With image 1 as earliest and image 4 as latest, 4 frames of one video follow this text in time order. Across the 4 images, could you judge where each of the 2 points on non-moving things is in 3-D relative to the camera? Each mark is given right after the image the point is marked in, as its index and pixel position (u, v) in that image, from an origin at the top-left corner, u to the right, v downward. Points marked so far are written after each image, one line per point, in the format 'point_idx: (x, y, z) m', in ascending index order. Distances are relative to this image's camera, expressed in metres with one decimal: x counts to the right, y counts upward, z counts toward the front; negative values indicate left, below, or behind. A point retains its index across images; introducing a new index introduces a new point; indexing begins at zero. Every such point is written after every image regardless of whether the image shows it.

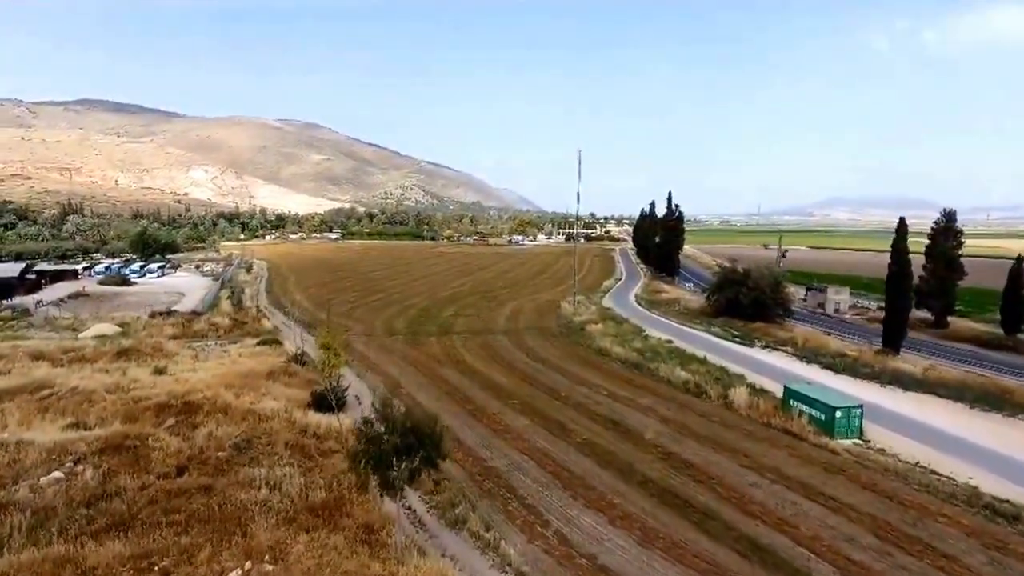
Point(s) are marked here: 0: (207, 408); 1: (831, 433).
0: (-8.0, -3.2, +18.3) m
1: (+8.4, -3.8, +18.2) m
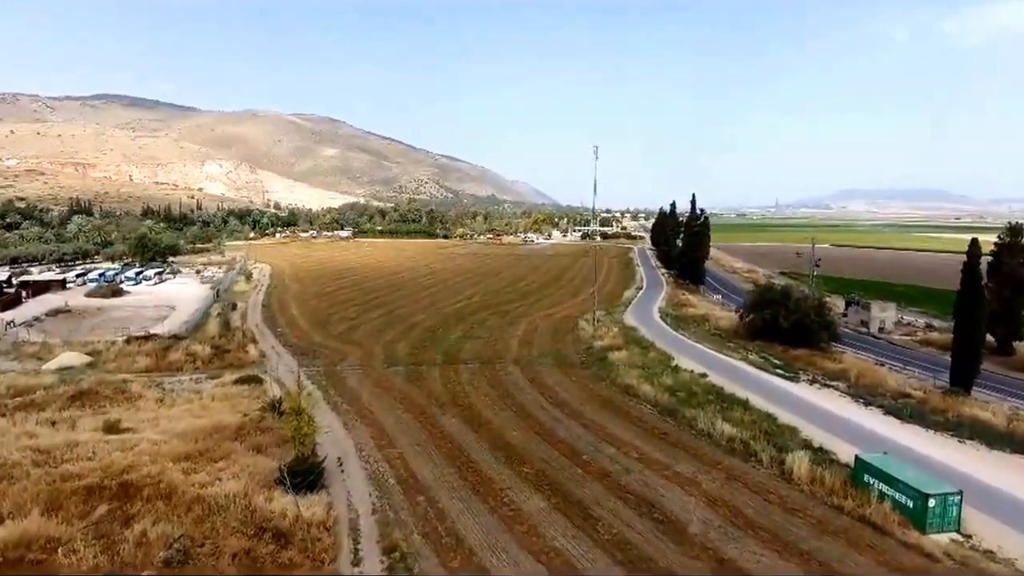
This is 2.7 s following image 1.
0: (-7.8, -4.4, +14.9) m
1: (+8.6, -5.0, +14.5) m
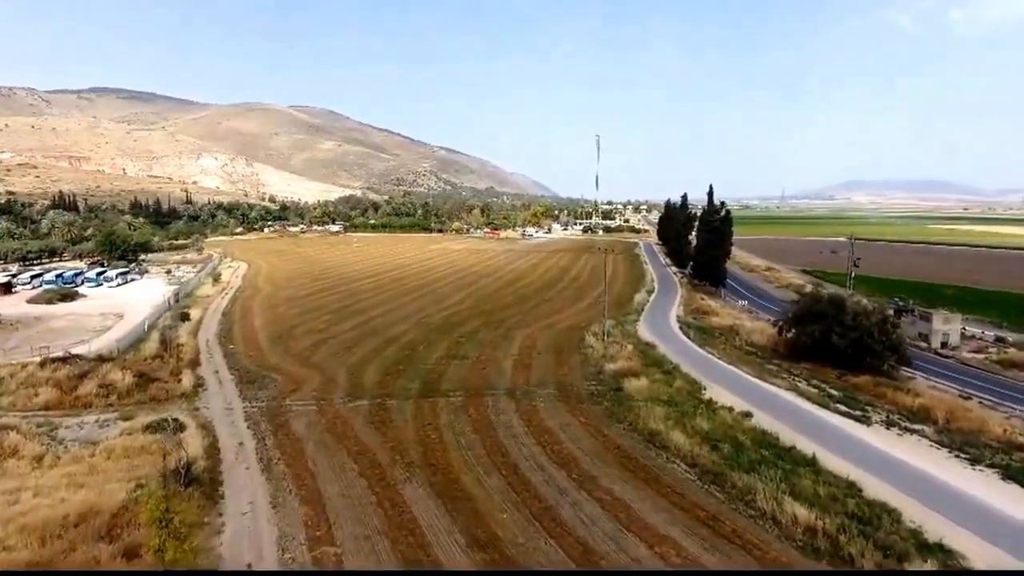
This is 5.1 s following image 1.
0: (-8.1, -5.1, +9.2) m
1: (+8.4, -5.6, +8.8) m
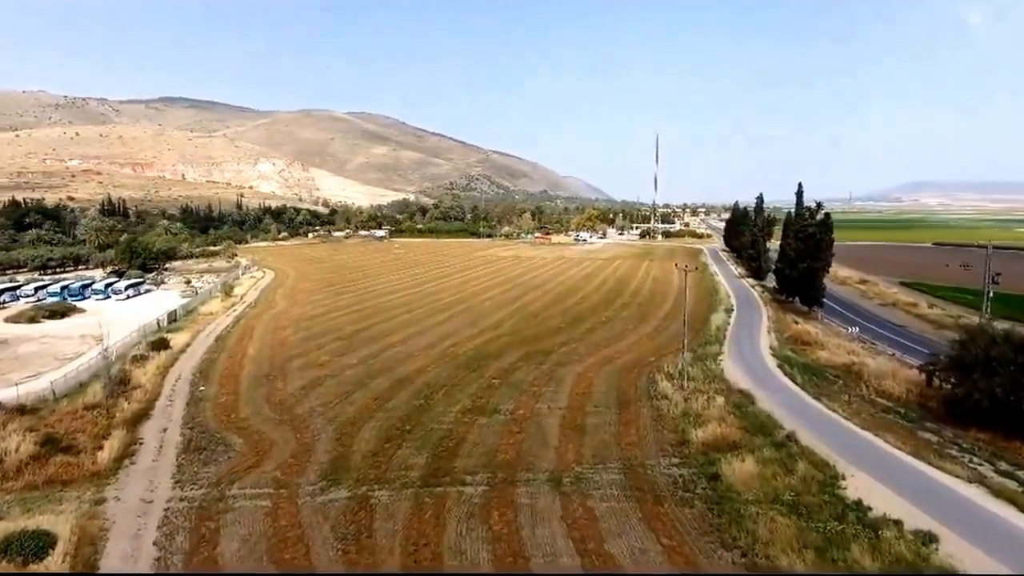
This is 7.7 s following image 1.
0: (-8.1, -5.9, +2.3) m
1: (+8.2, -6.5, +0.7) m
